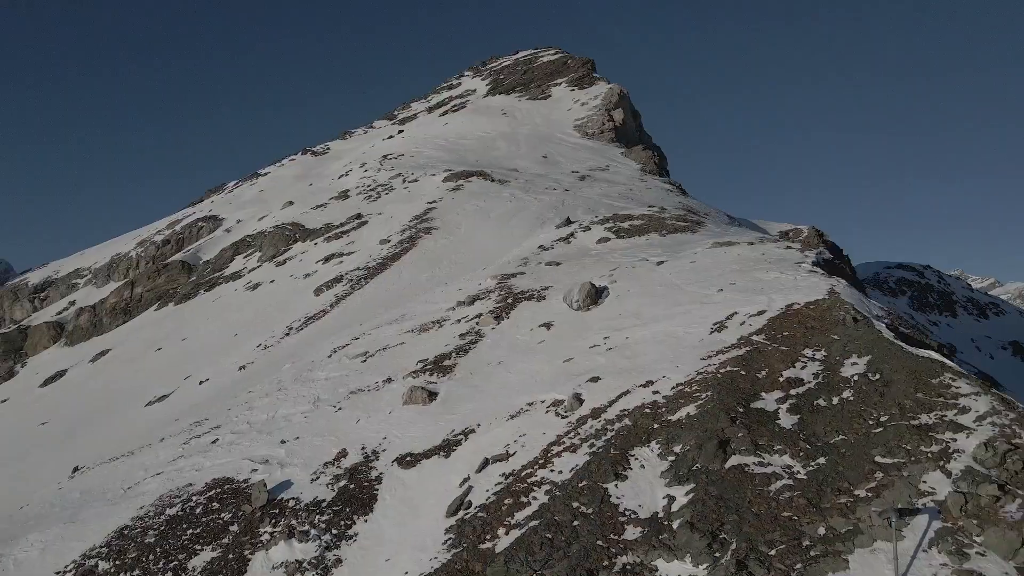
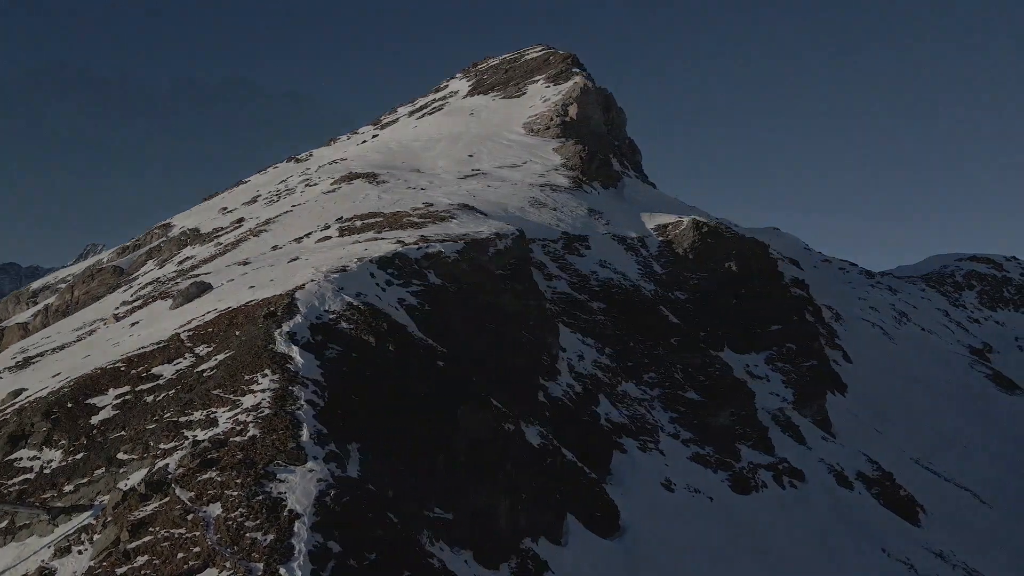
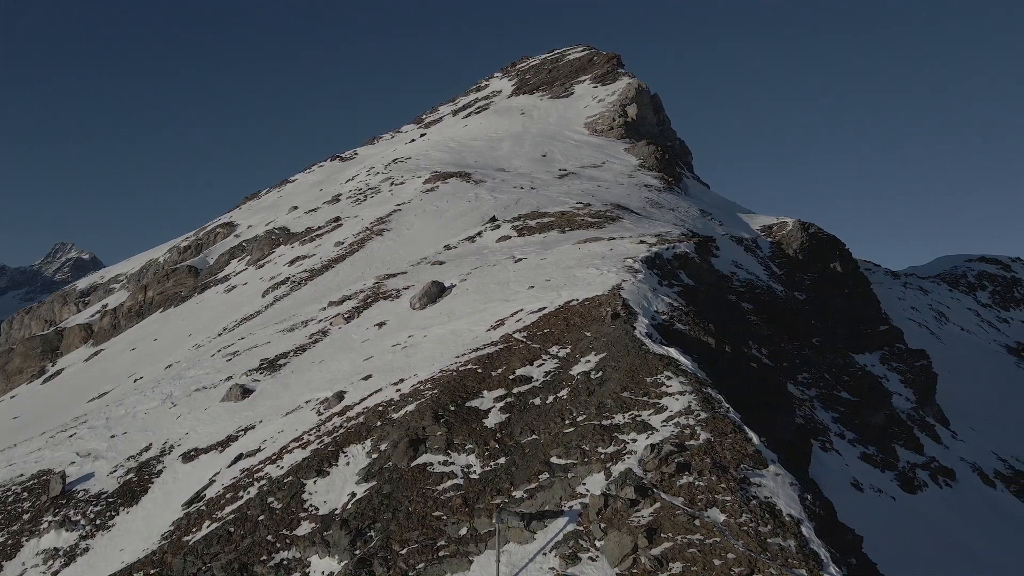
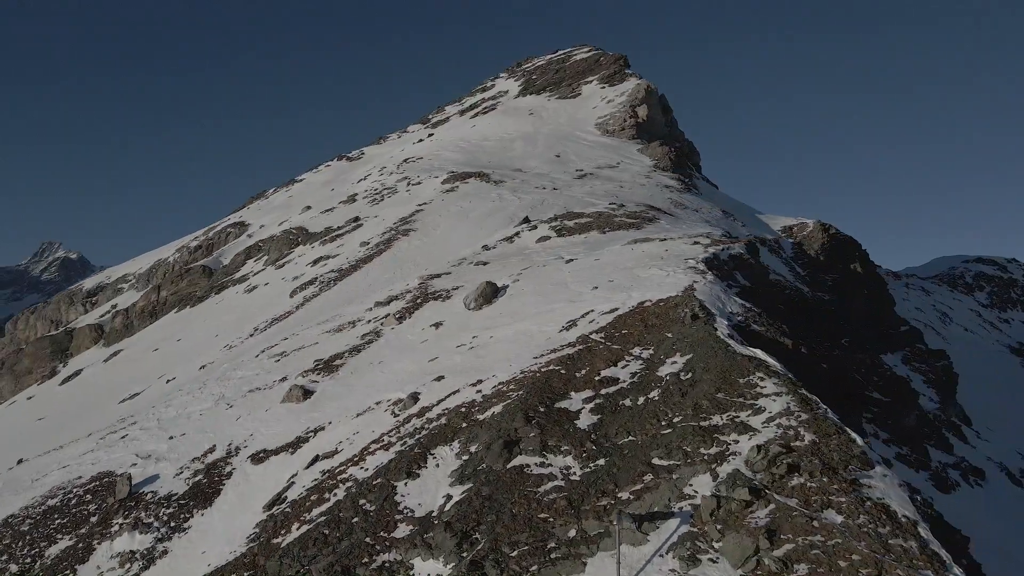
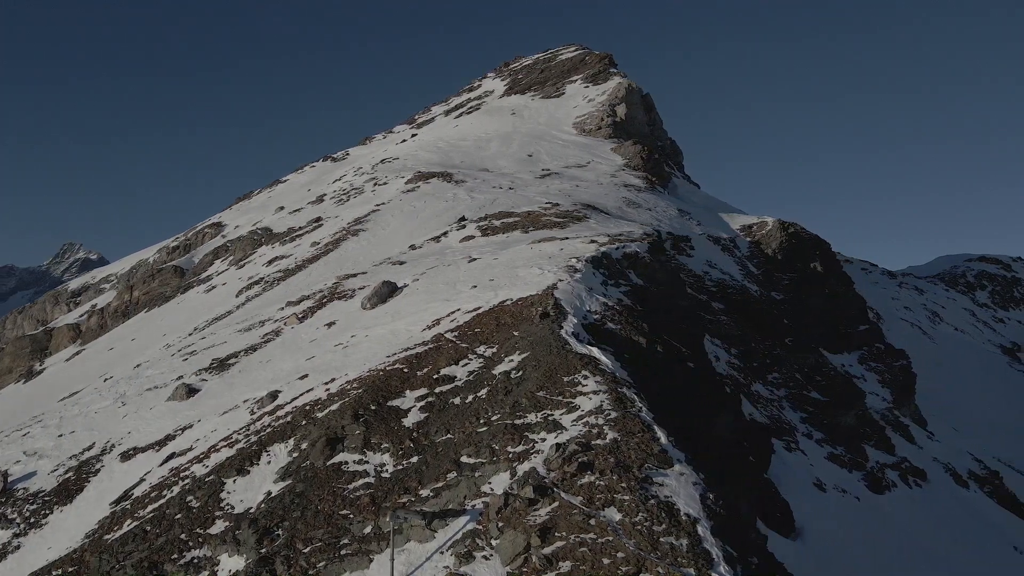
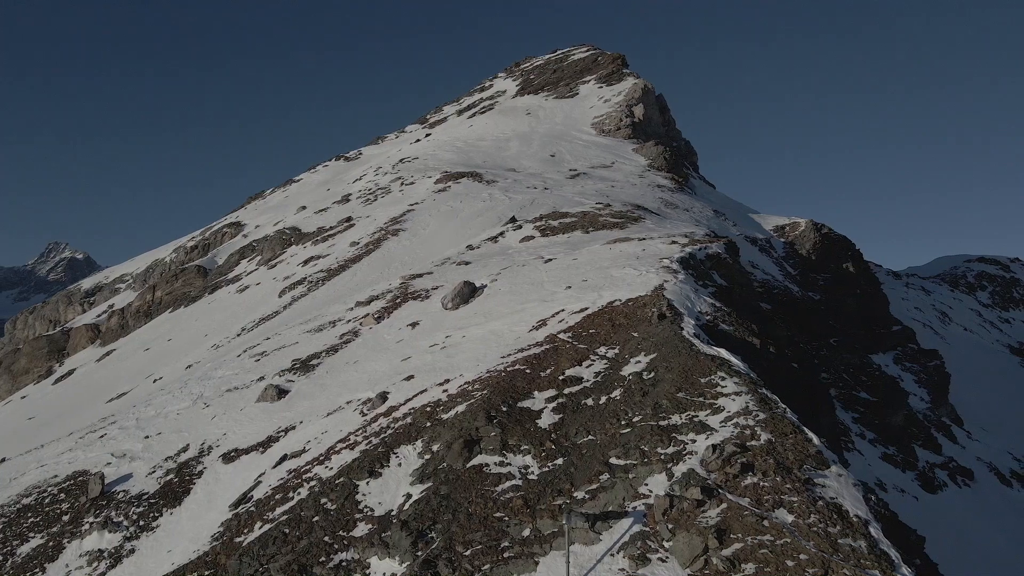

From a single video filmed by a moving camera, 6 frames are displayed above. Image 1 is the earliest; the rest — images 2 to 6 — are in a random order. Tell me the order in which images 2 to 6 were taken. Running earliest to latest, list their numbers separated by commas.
4, 6, 3, 5, 2
